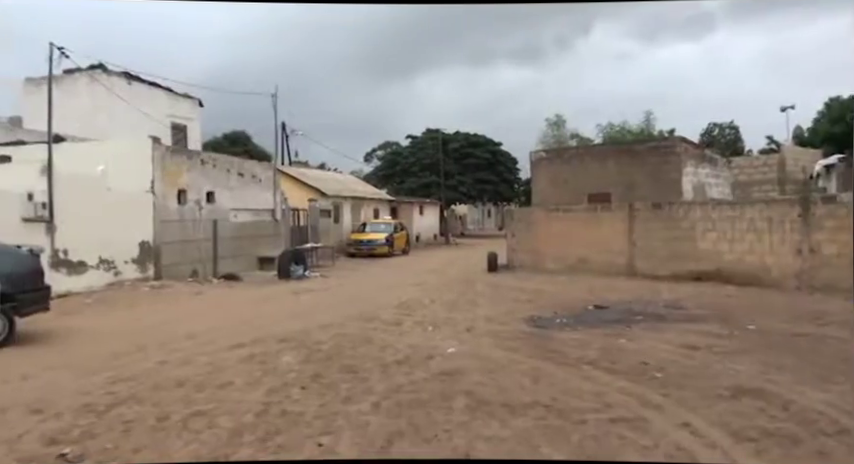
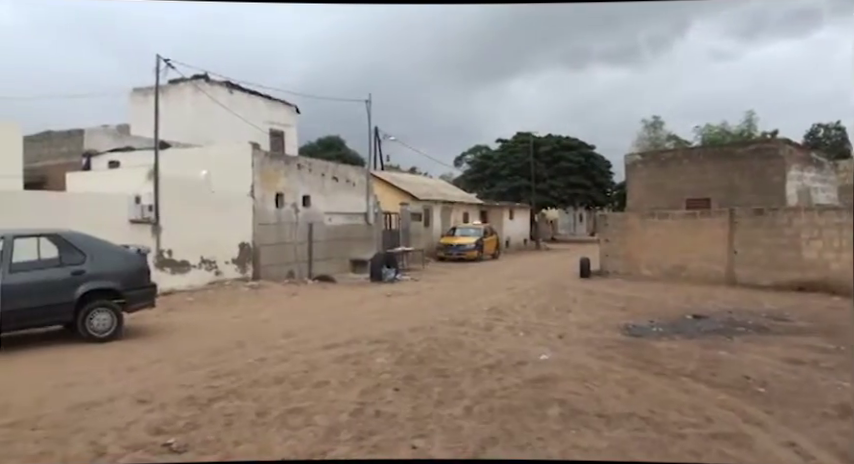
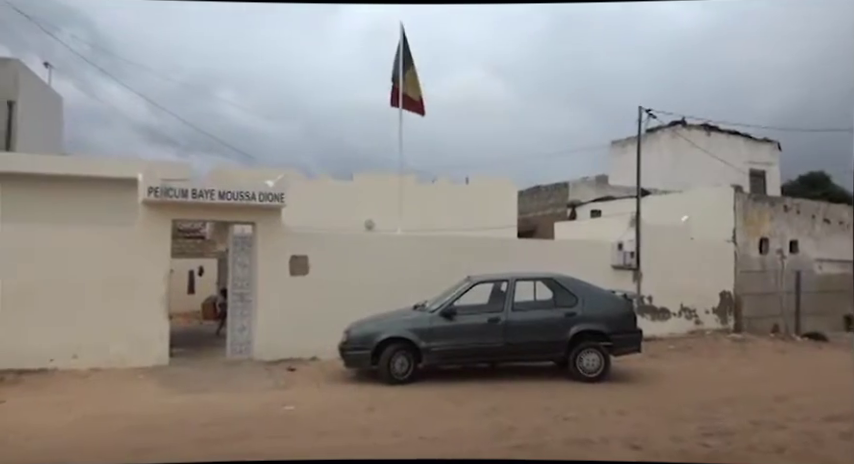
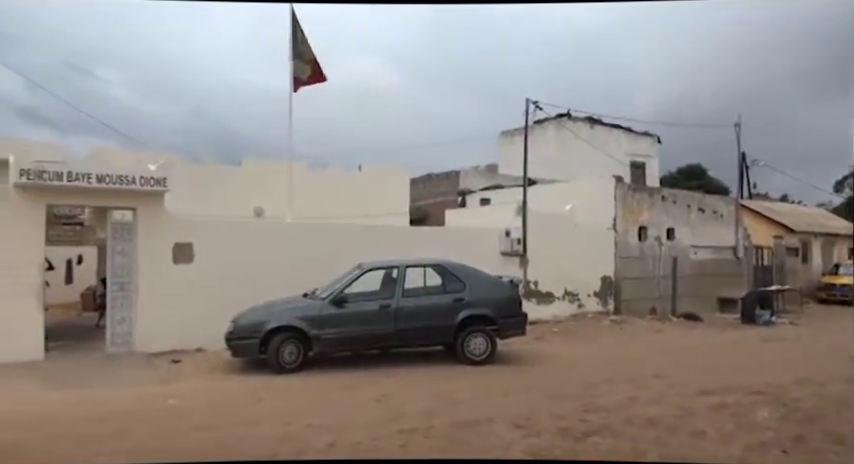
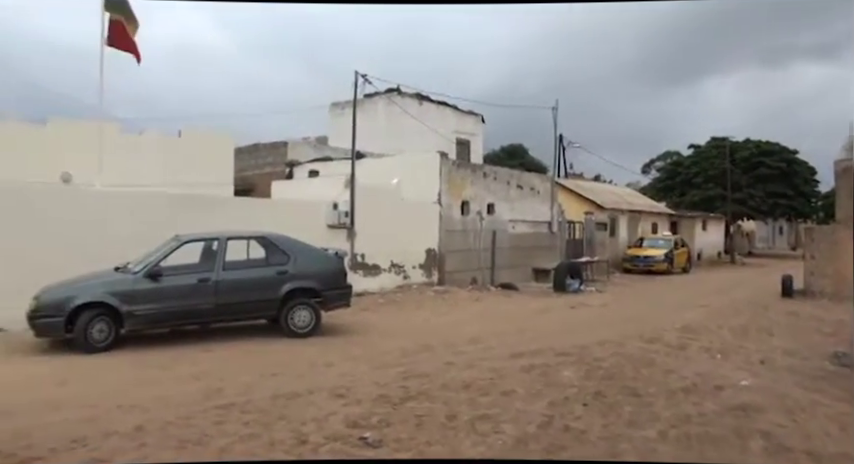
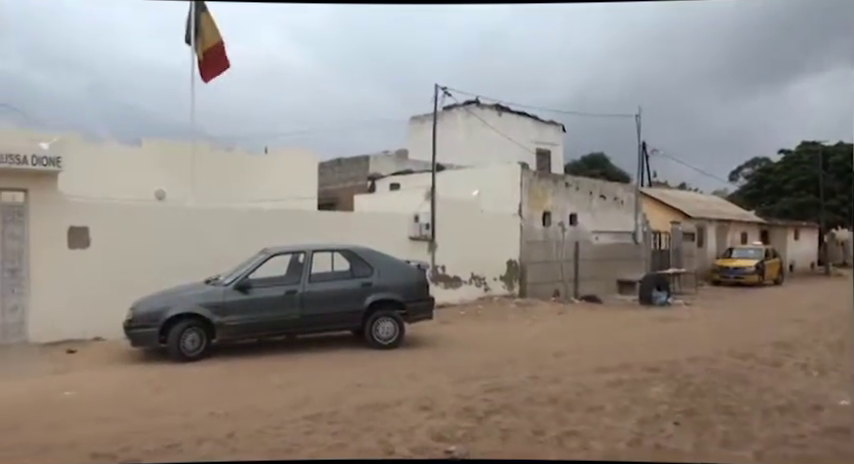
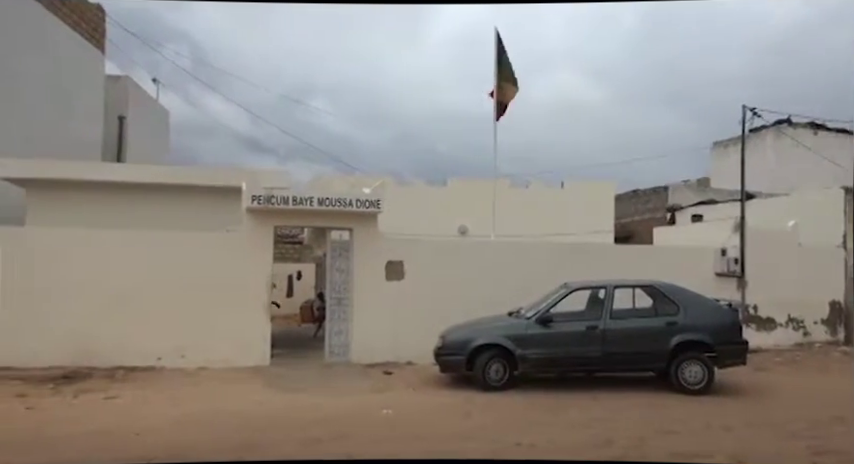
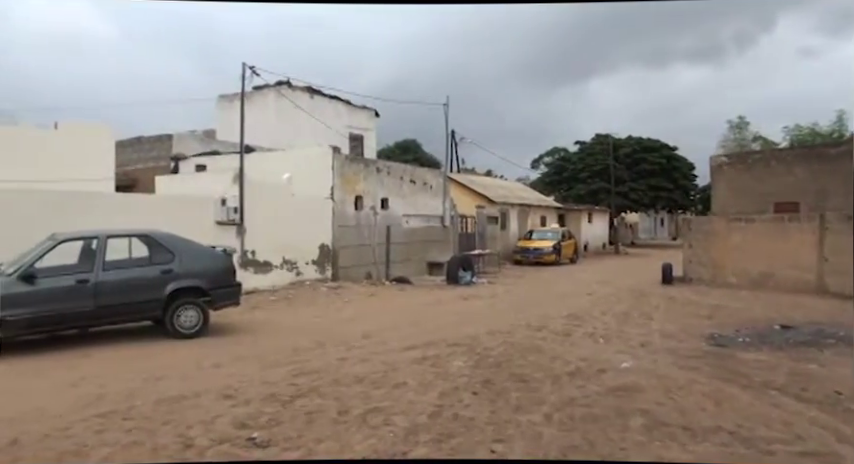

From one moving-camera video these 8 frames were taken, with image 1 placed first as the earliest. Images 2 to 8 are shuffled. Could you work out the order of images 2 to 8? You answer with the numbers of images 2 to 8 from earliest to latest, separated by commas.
2, 8, 5, 6, 4, 3, 7
